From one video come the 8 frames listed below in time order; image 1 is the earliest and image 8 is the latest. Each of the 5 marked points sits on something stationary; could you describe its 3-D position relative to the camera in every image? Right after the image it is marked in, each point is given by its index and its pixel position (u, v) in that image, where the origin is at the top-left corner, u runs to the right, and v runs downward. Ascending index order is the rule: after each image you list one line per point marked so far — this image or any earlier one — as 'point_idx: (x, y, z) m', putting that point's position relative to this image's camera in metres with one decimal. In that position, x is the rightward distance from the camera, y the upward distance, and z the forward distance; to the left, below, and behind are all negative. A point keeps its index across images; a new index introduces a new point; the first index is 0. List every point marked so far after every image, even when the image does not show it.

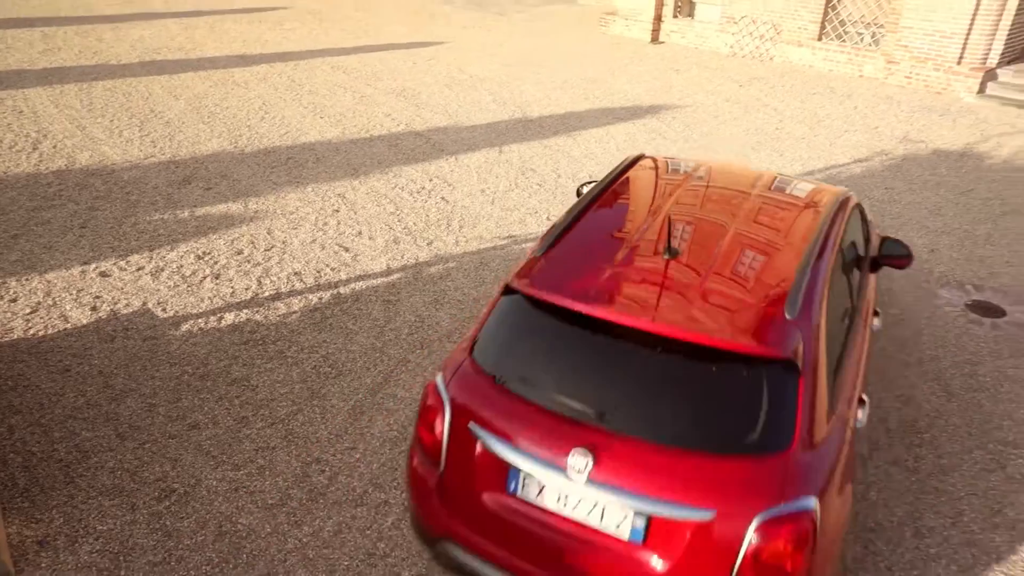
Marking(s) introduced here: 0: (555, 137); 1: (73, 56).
0: (+0.5, +1.9, +8.1) m
1: (-8.5, +4.4, +12.5) m
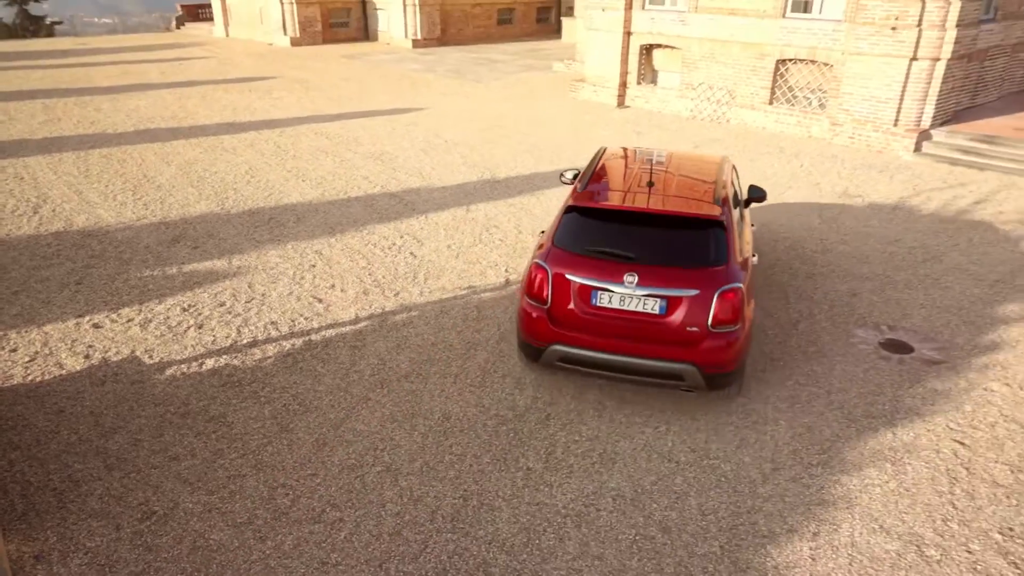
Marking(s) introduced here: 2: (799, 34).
0: (+0.1, +1.2, +8.8) m
1: (-9.0, +3.3, +13.2) m
2: (+5.1, +4.5, +11.4) m
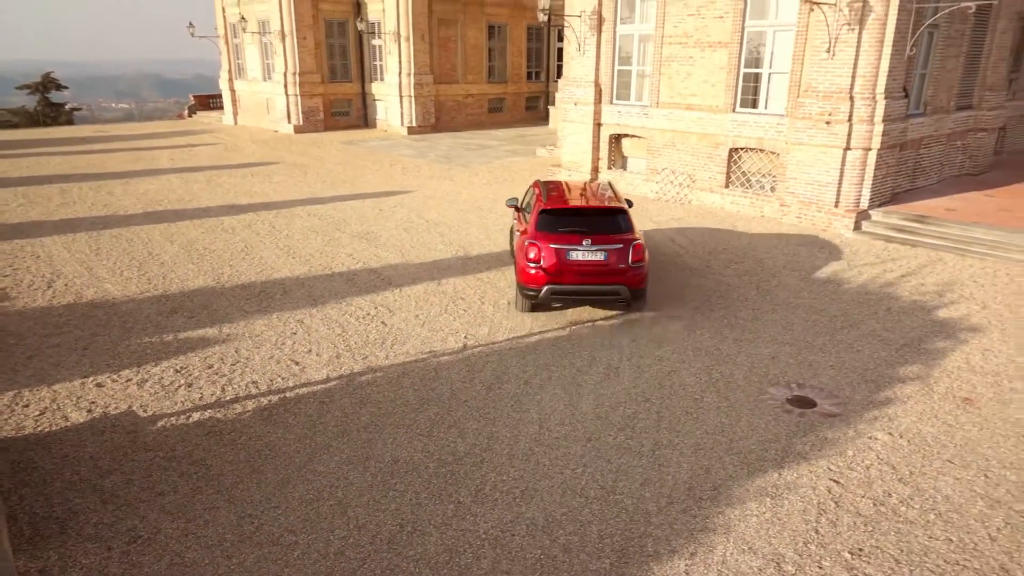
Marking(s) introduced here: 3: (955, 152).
0: (-0.4, +0.2, +9.7) m
1: (-9.5, +1.8, +14.4) m
2: (+4.6, +3.2, +12.7) m
3: (+9.9, +3.1, +14.3) m
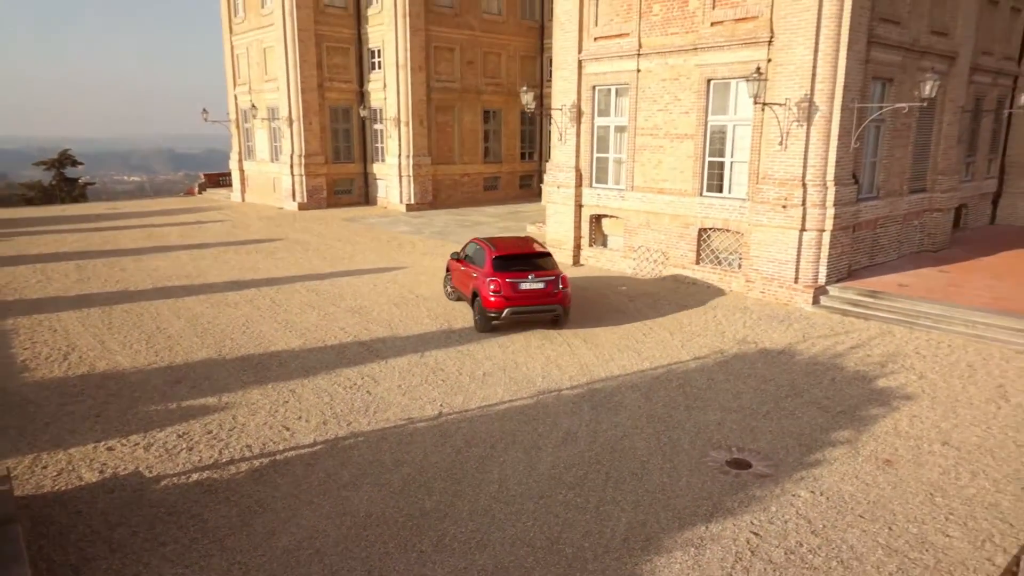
0: (-0.7, -0.9, +10.5) m
1: (-9.8, +0.1, +15.4) m
2: (+4.3, +1.7, +13.8) m
3: (+9.5, +1.4, +15.4) m
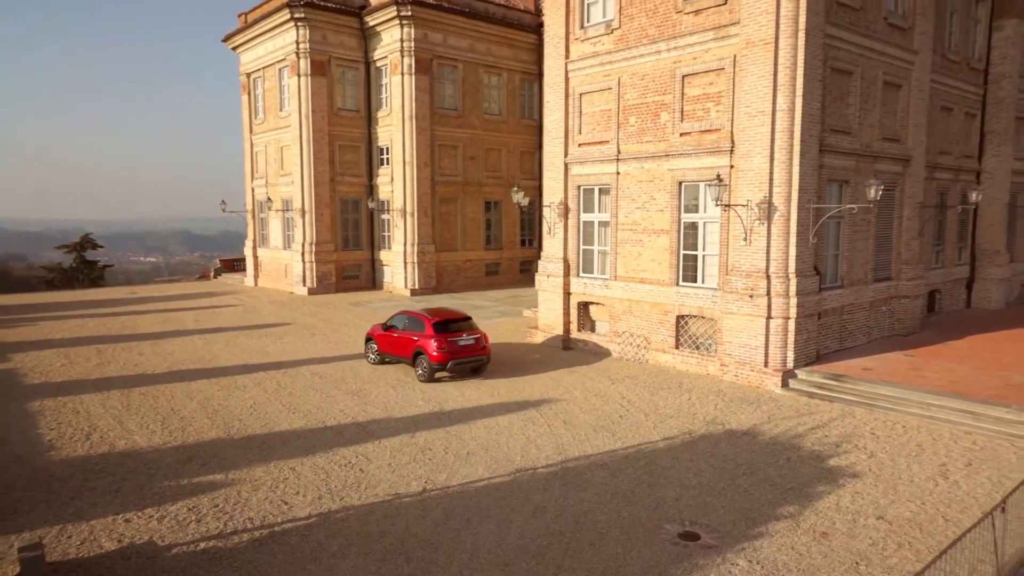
0: (-1.0, -2.4, +11.4) m
1: (-10.0, -2.0, +16.4) m
2: (+4.1, -0.2, +14.9) m
3: (+9.3, -0.6, +16.4) m
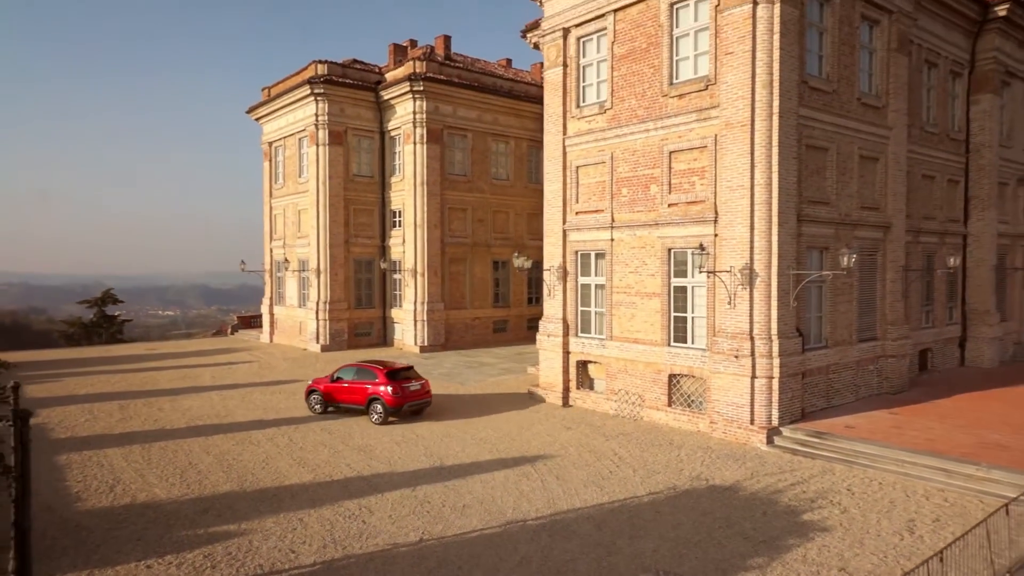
0: (-1.1, -3.6, +12.1) m
1: (-10.0, -3.6, +17.4) m
2: (+4.1, -1.7, +15.6) m
3: (+9.4, -2.2, +17.0) m
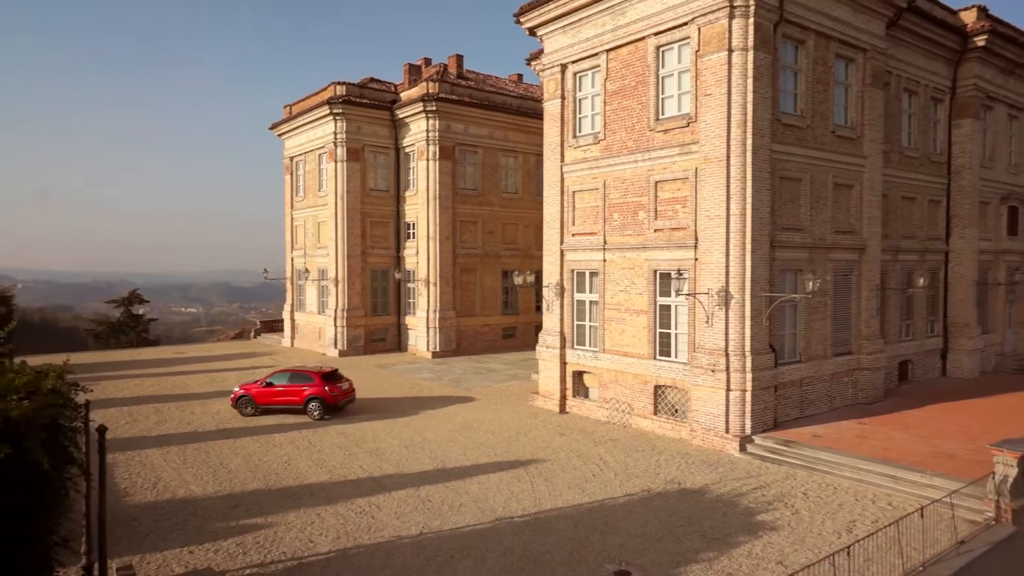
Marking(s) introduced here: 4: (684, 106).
0: (-1.2, -4.1, +13.6) m
1: (-10.0, -4.1, +19.2) m
2: (+4.0, -2.1, +17.0) m
3: (+9.3, -2.7, +18.2) m
4: (+4.4, +4.7, +16.6) m
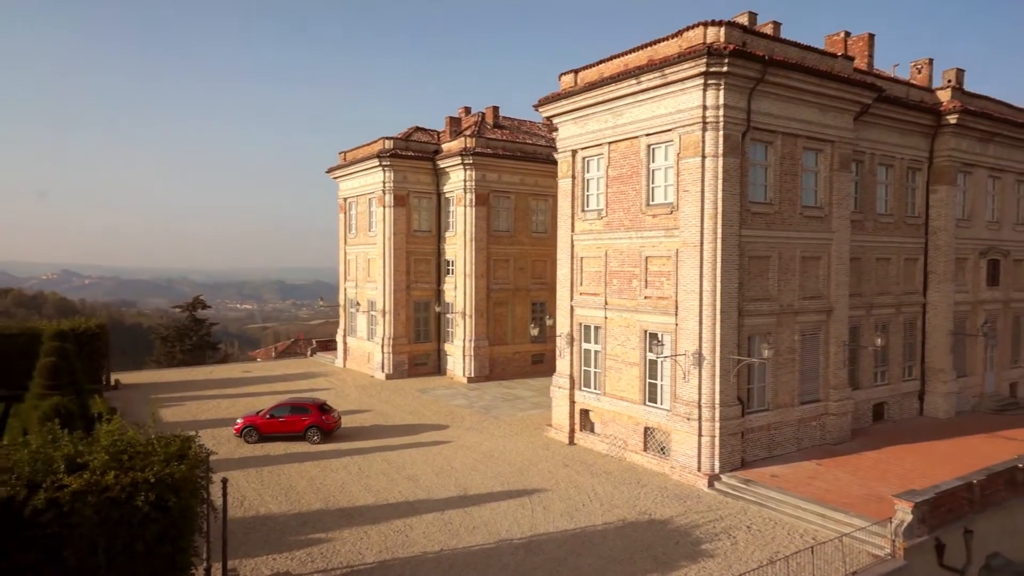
0: (-1.1, -5.9, +17.3) m
1: (-9.4, -5.8, +23.5) m
2: (+4.4, -4.0, +20.3) m
3: (+9.8, -4.6, +21.1) m
4: (+4.8, +2.8, +19.8) m
